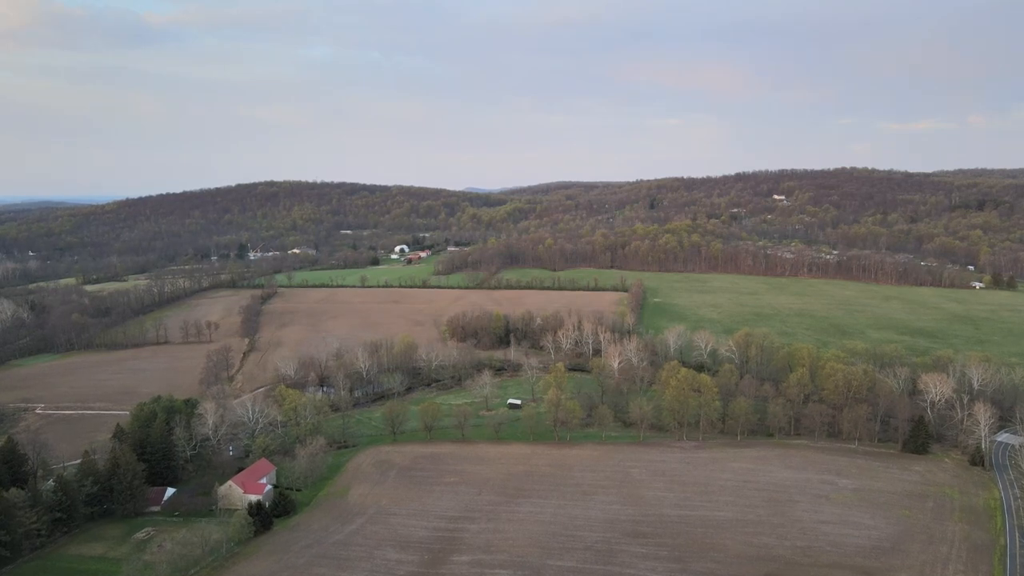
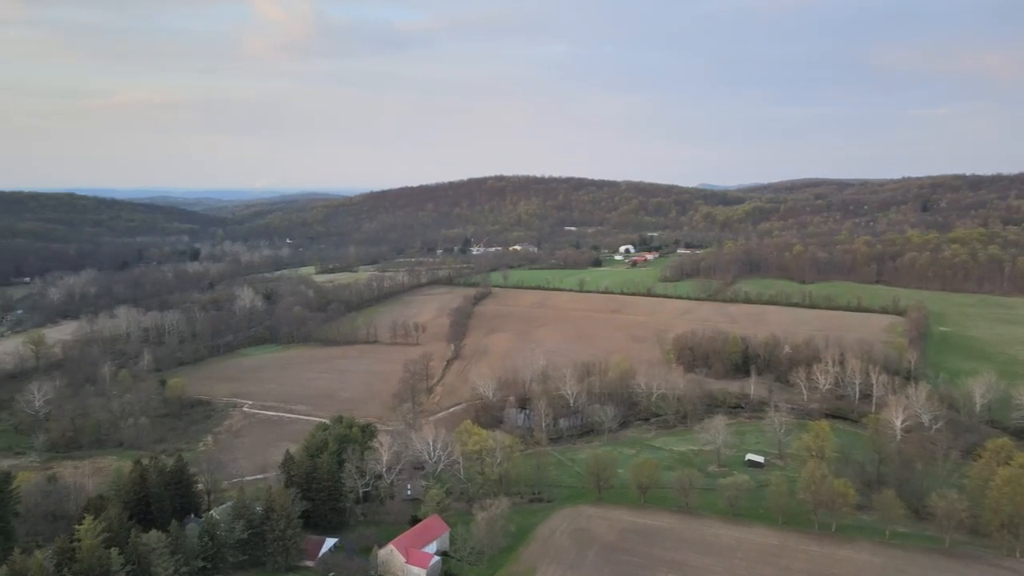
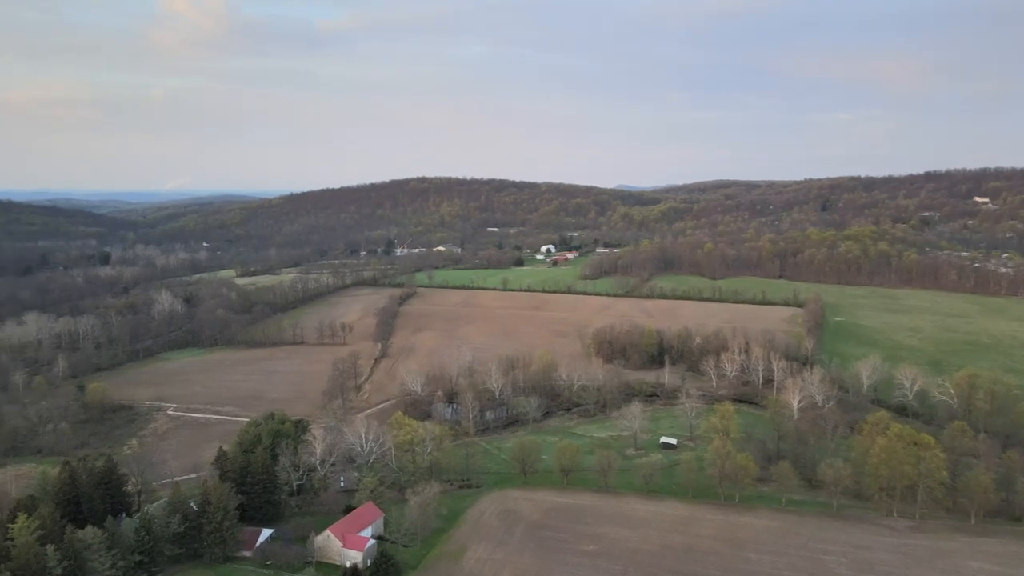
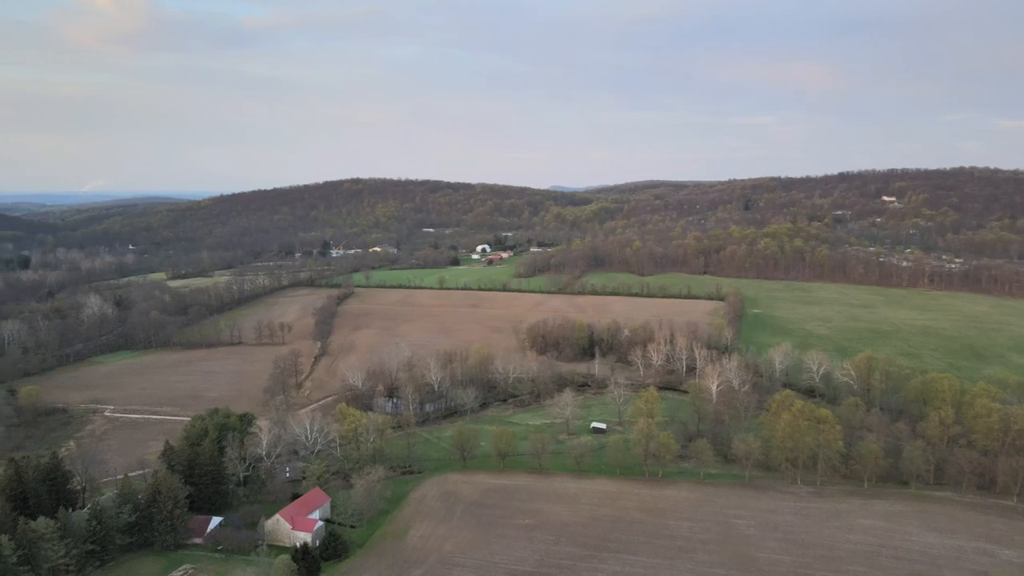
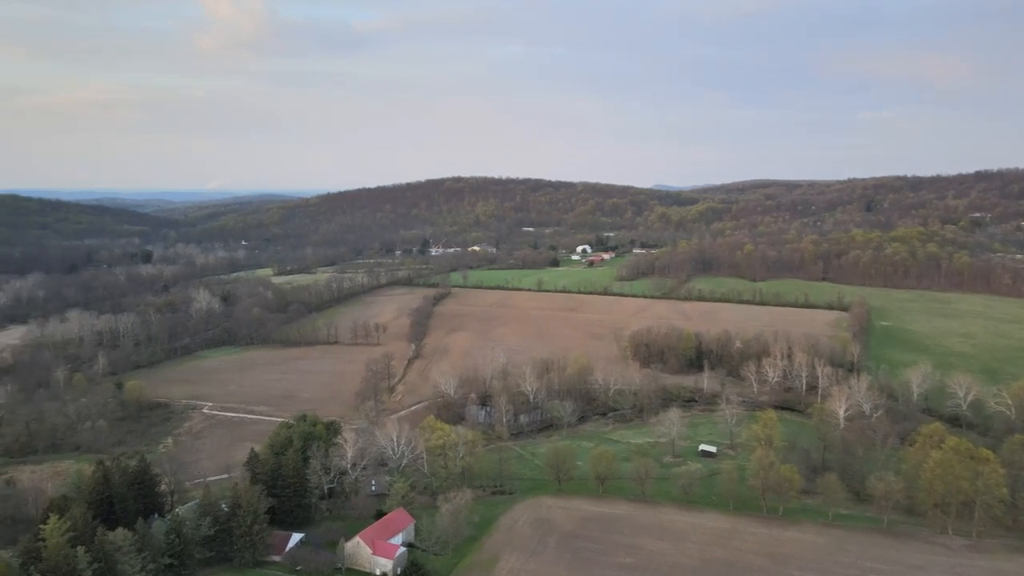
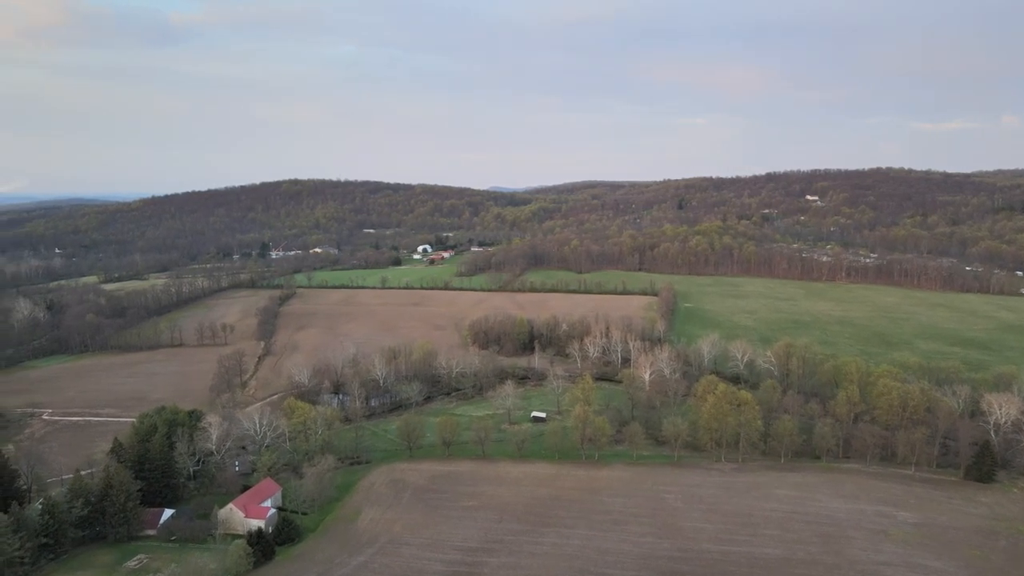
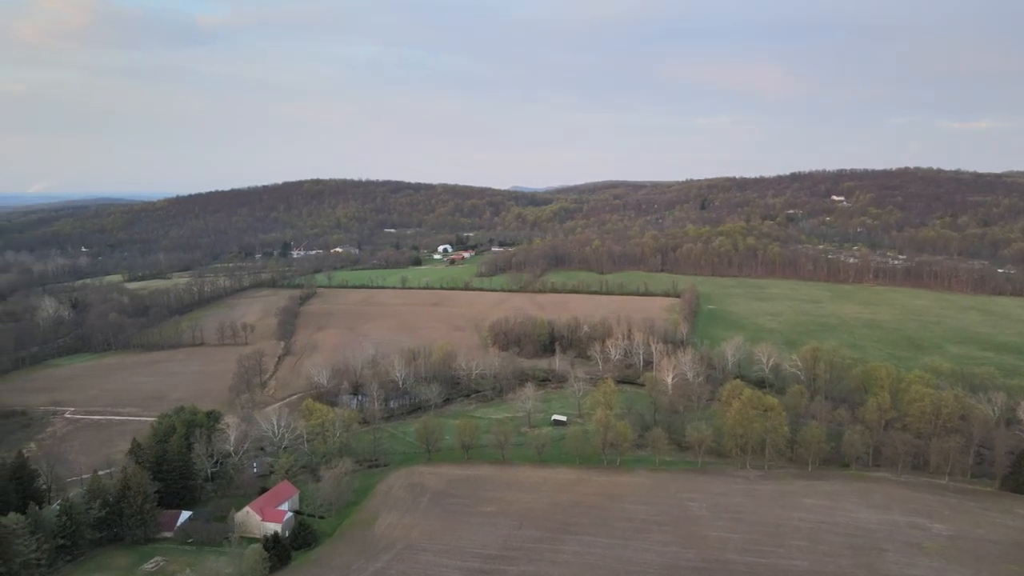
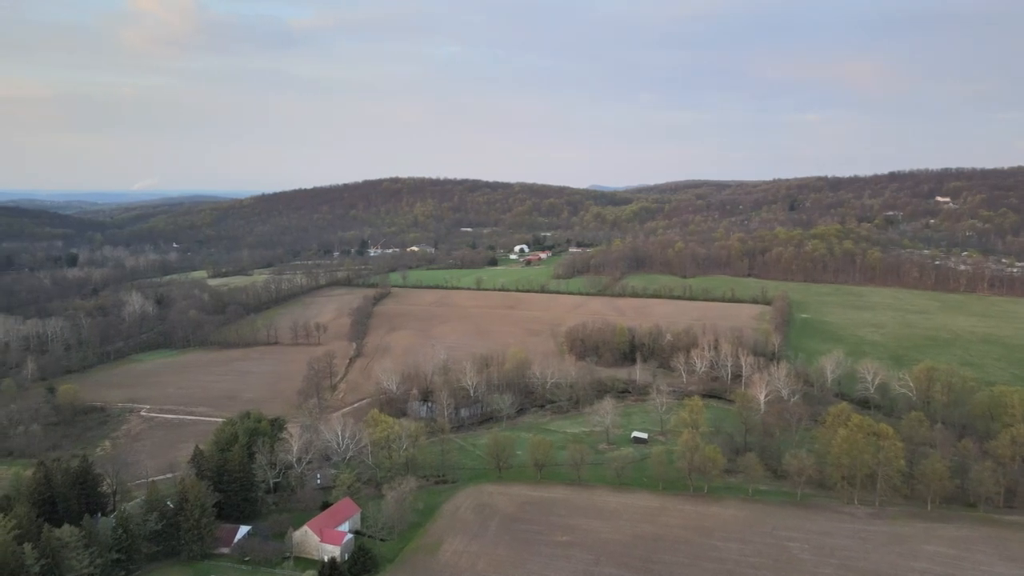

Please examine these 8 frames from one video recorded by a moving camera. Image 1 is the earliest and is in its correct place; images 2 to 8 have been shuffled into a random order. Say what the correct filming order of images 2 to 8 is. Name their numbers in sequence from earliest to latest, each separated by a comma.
6, 7, 4, 8, 3, 5, 2
